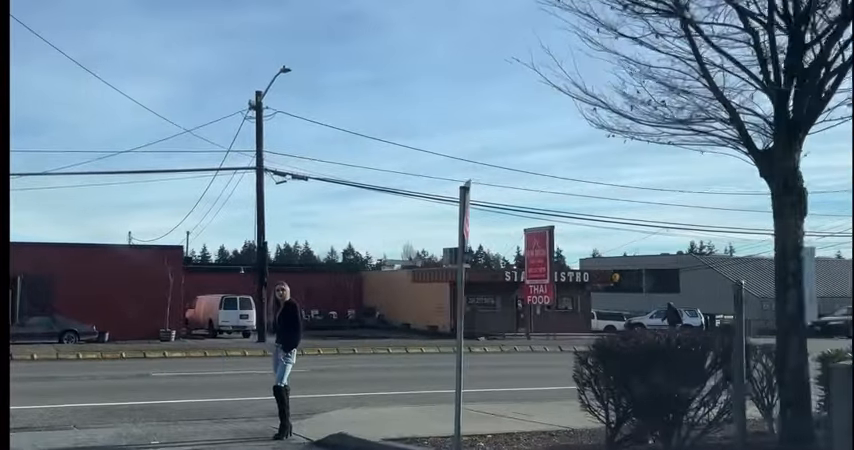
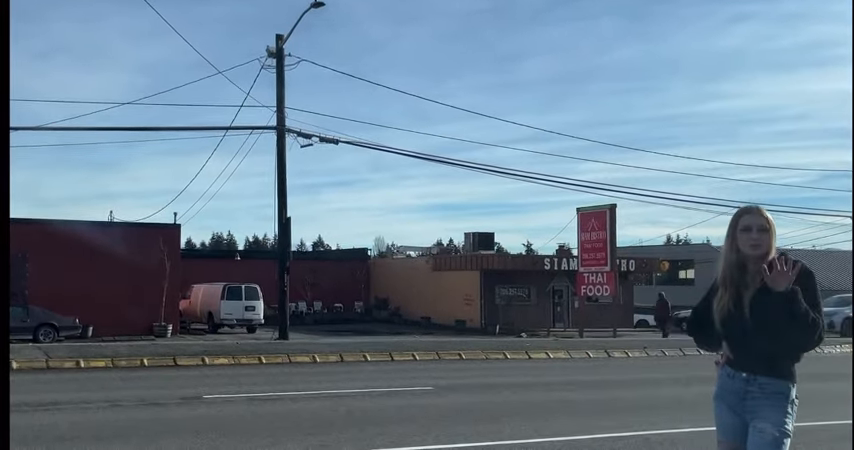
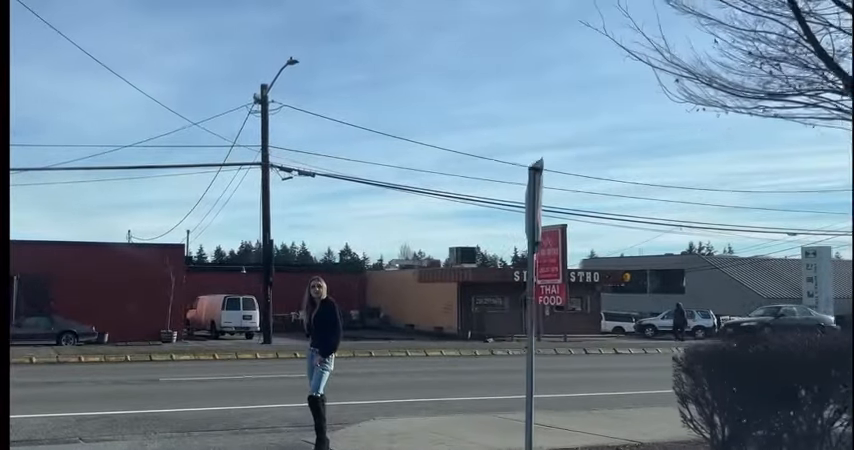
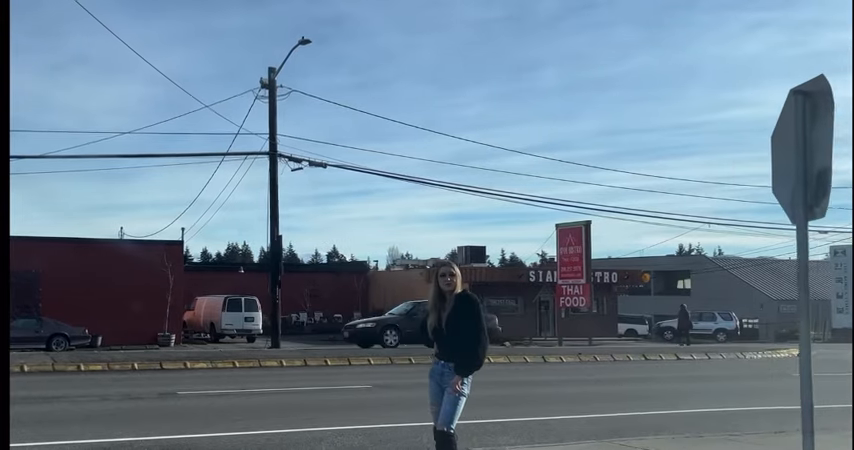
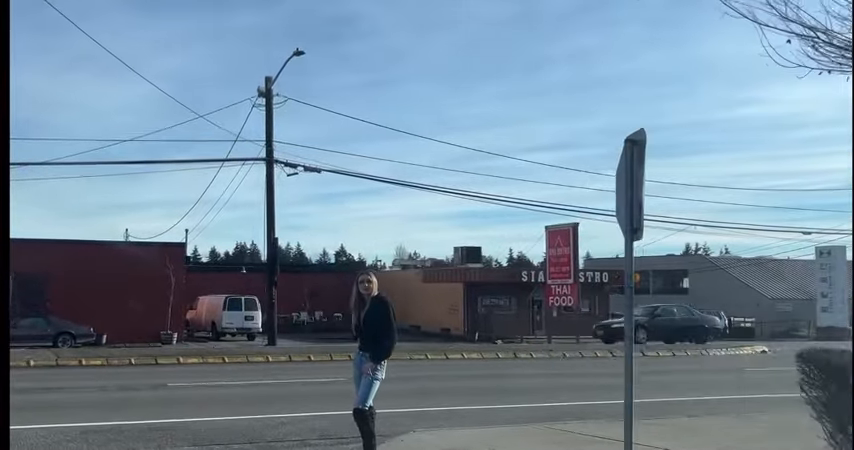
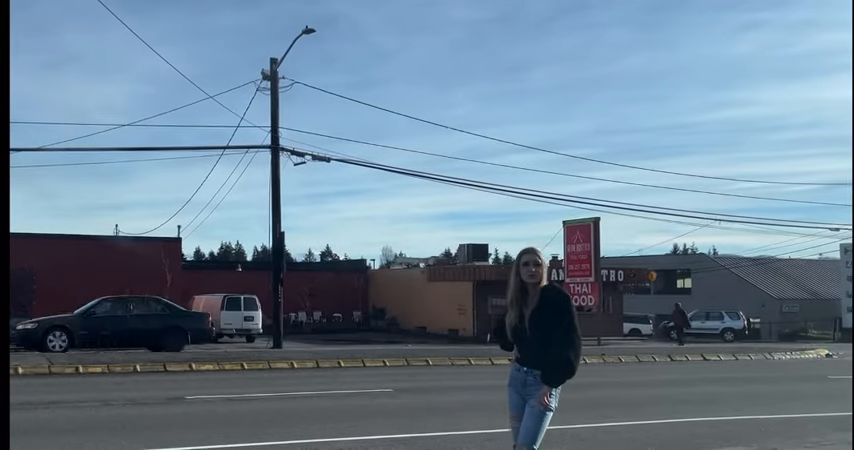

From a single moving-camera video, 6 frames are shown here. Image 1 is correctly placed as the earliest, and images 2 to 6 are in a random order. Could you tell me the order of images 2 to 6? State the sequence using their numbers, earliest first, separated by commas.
3, 5, 4, 6, 2
